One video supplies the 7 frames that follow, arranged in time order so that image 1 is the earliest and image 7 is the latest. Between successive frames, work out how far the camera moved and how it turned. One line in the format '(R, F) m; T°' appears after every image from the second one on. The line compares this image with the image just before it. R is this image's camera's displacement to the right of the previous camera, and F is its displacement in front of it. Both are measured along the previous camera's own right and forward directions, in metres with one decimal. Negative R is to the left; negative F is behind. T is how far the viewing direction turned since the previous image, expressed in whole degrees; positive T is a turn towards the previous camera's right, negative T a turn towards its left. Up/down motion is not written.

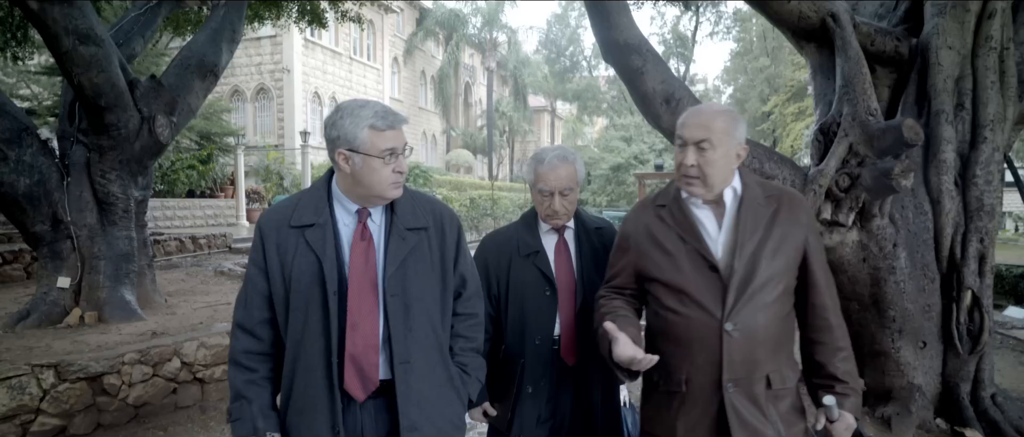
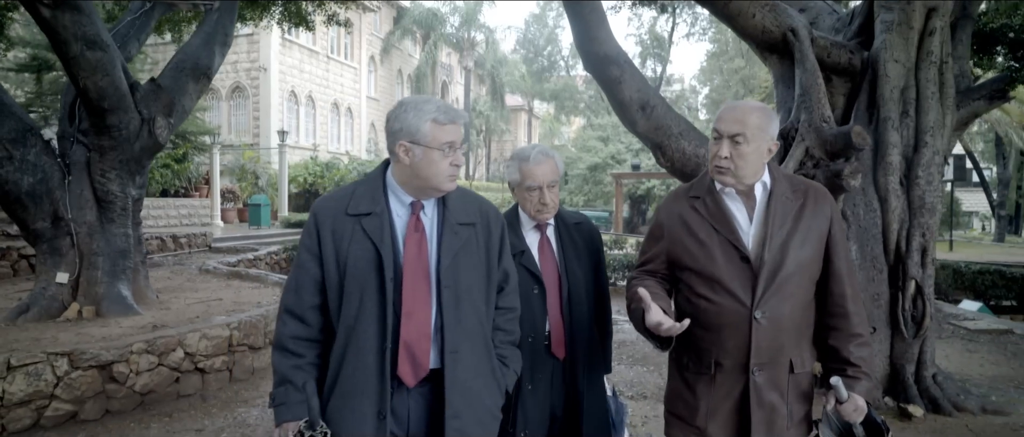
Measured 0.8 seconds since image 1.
(-0.1, -0.4) m; +2°
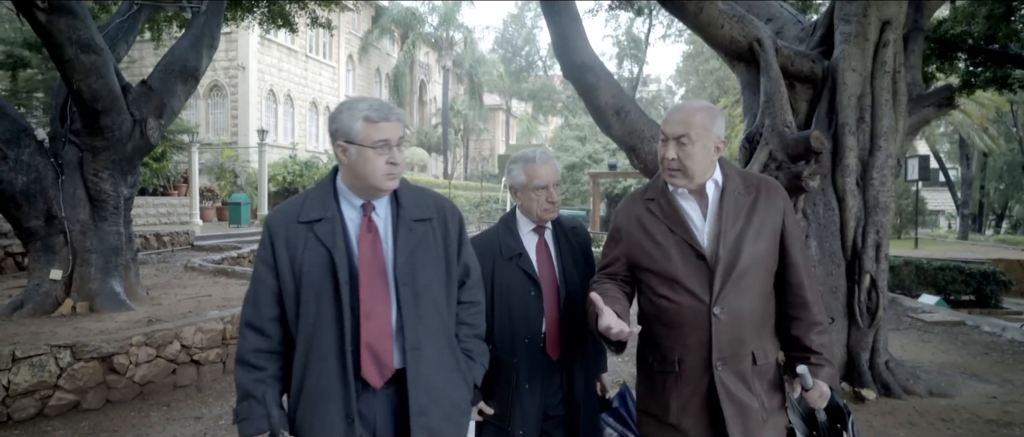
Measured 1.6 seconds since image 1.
(0.0, -0.3) m; +2°
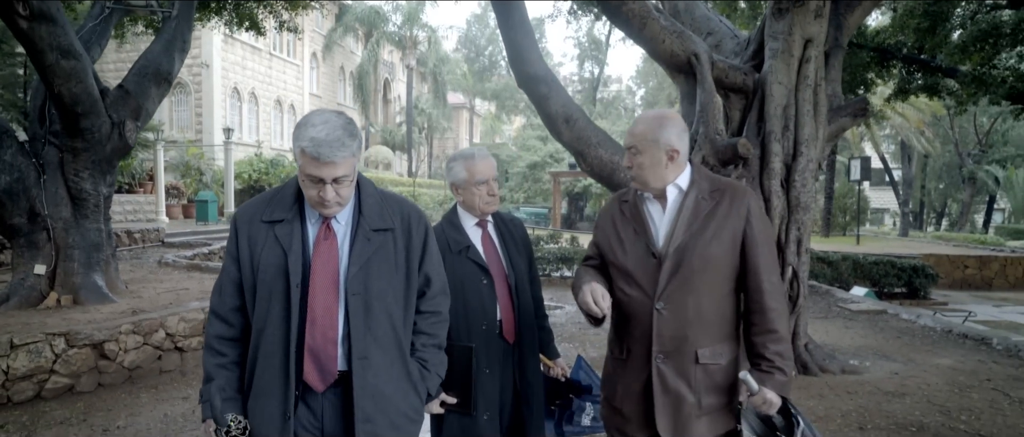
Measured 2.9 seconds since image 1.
(0.0, -0.6) m; +3°
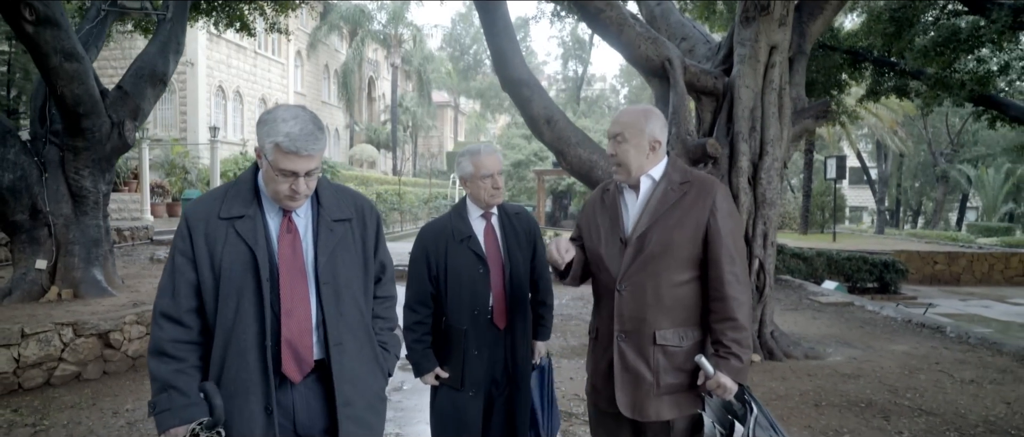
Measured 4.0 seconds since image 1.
(0.0, -0.4) m; +1°
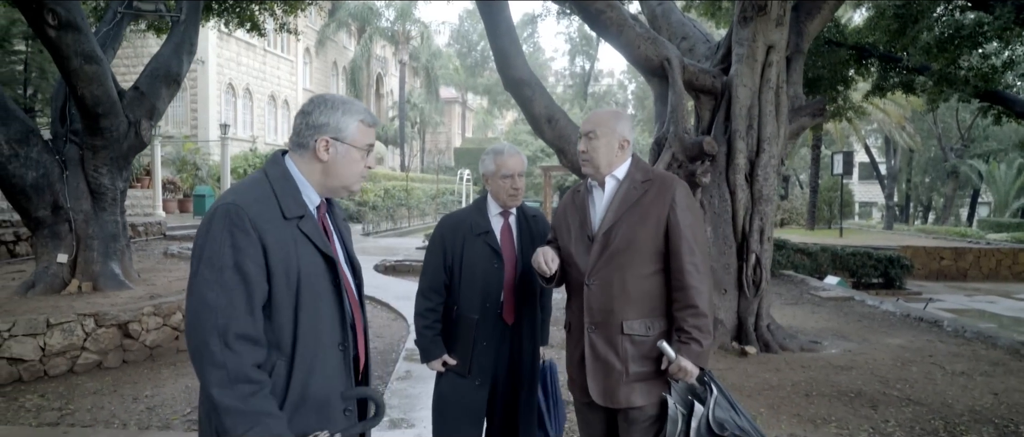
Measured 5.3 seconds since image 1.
(0.0, -0.2) m; -1°
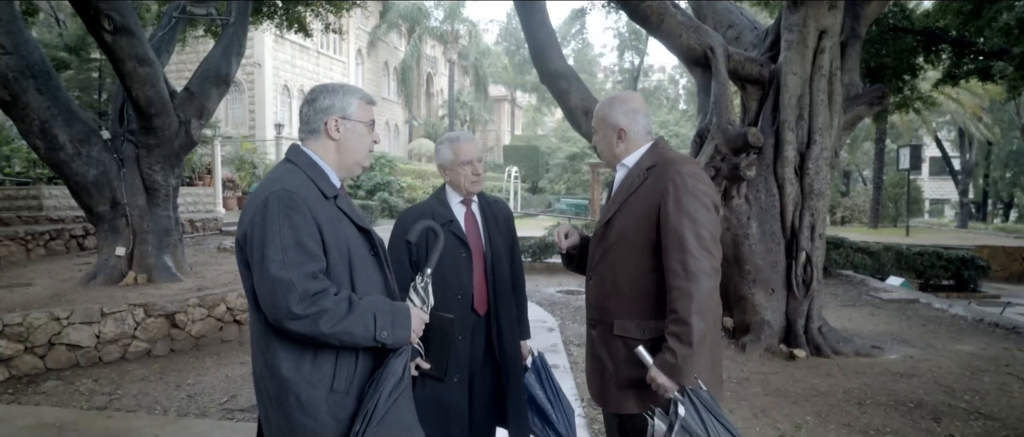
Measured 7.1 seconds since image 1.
(+0.2, +0.1) m; -4°
